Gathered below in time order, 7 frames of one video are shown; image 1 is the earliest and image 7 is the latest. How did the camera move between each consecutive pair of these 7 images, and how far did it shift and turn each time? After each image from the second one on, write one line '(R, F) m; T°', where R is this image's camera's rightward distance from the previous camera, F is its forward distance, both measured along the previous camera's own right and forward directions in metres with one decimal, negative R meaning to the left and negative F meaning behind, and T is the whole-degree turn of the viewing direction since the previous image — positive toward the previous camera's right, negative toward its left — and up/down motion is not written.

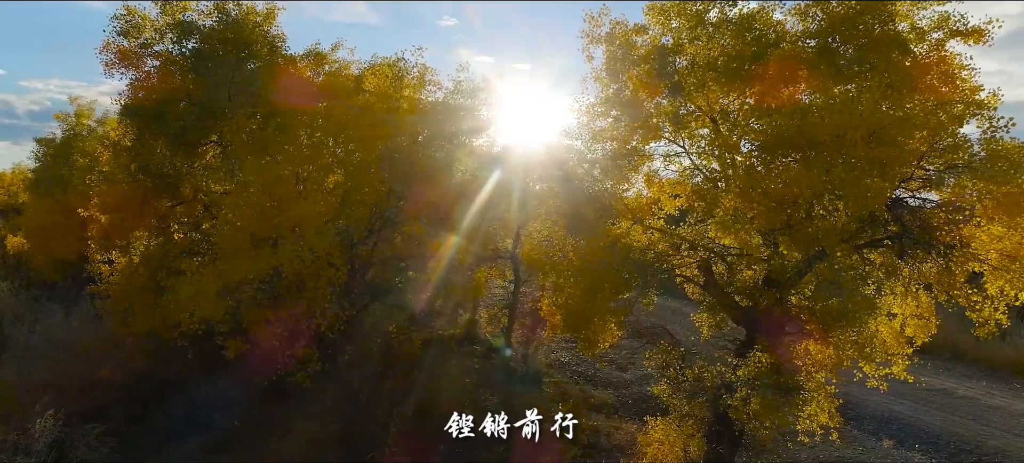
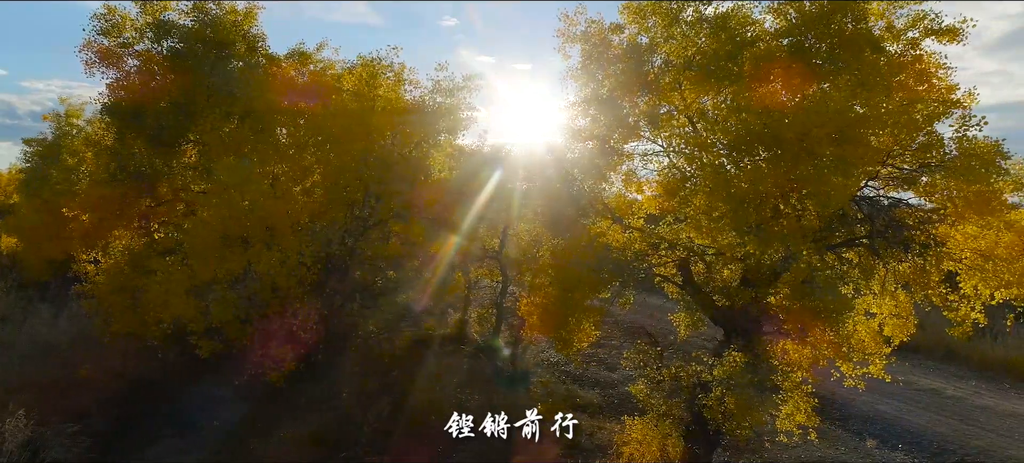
(+0.3, 0.0) m; 0°
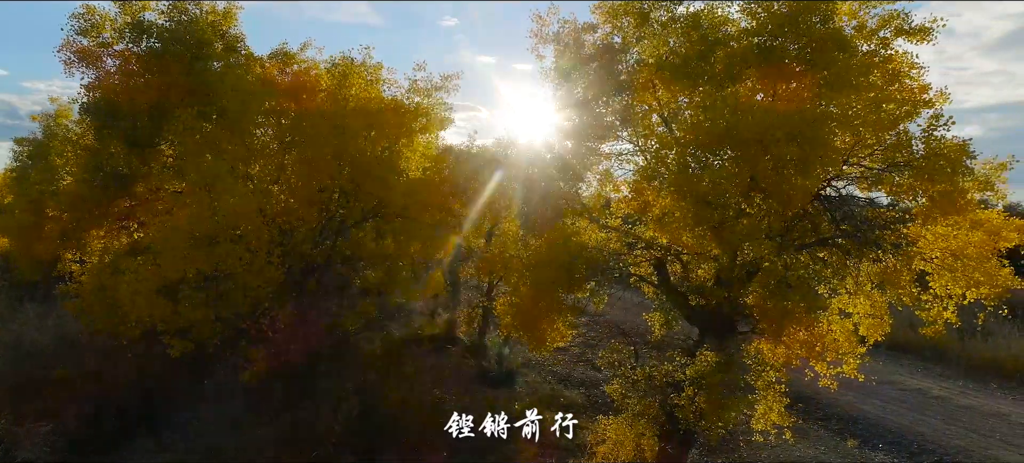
(+0.4, 0.0) m; 0°
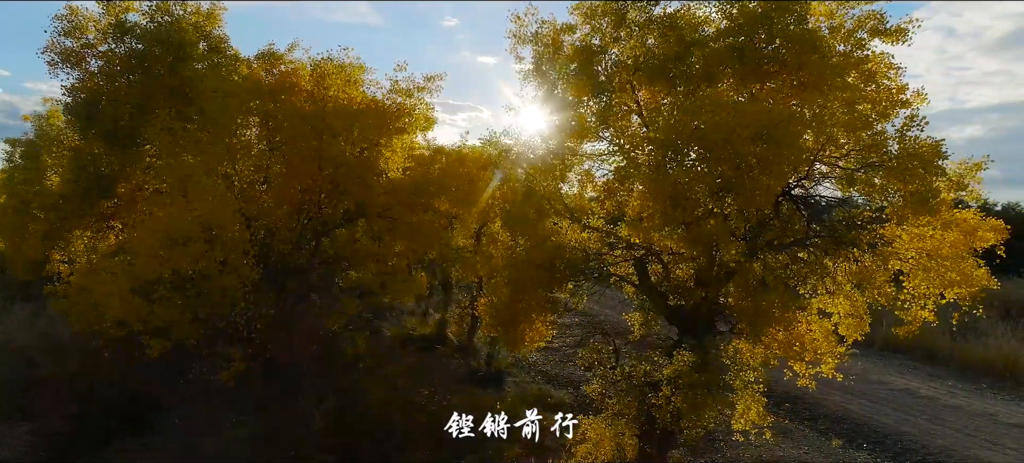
(+0.3, 0.0) m; 0°
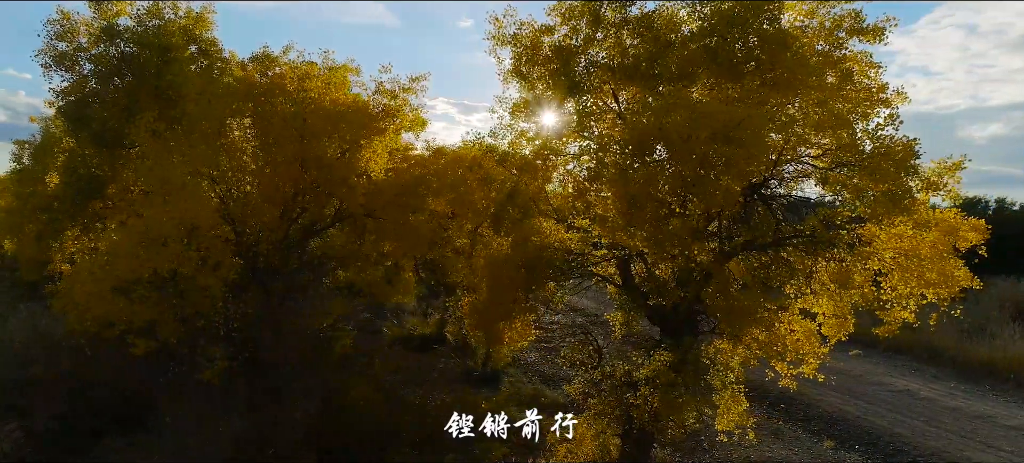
(+0.4, 0.0) m; -1°
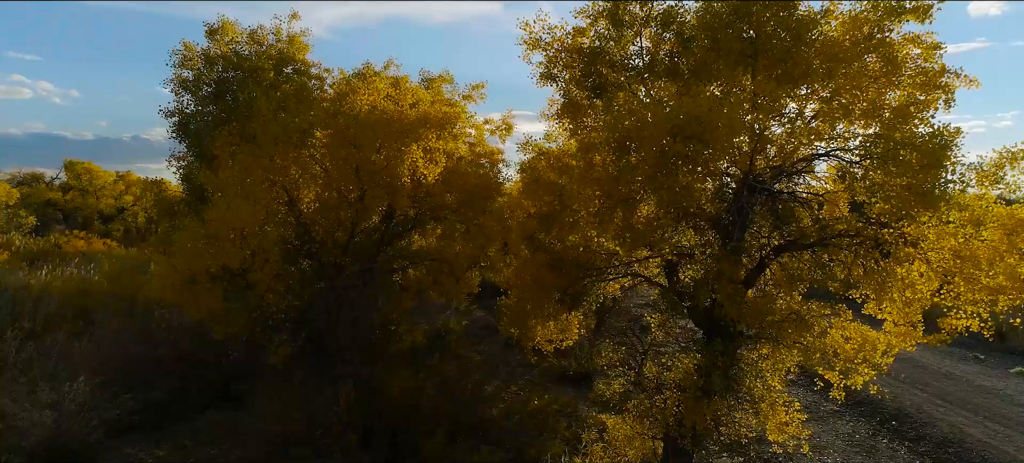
(+1.5, -0.2) m; -12°
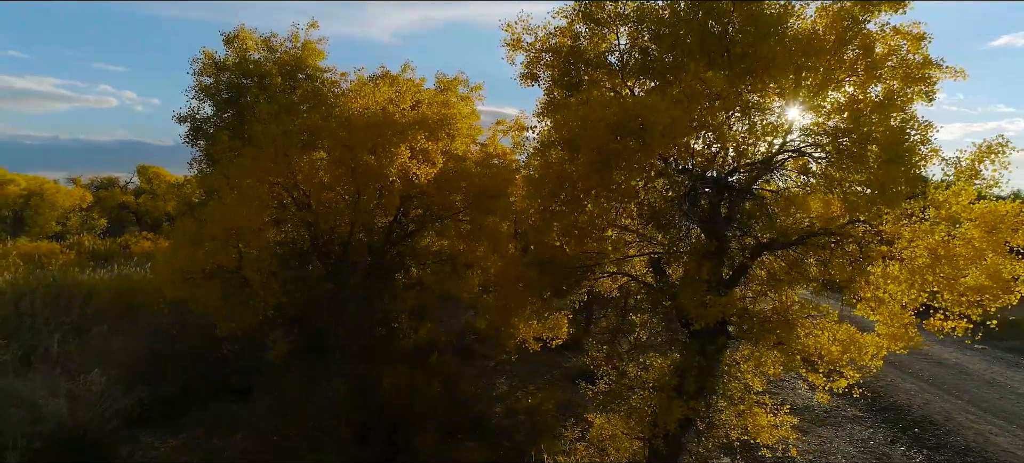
(+0.9, -0.1) m; -4°
